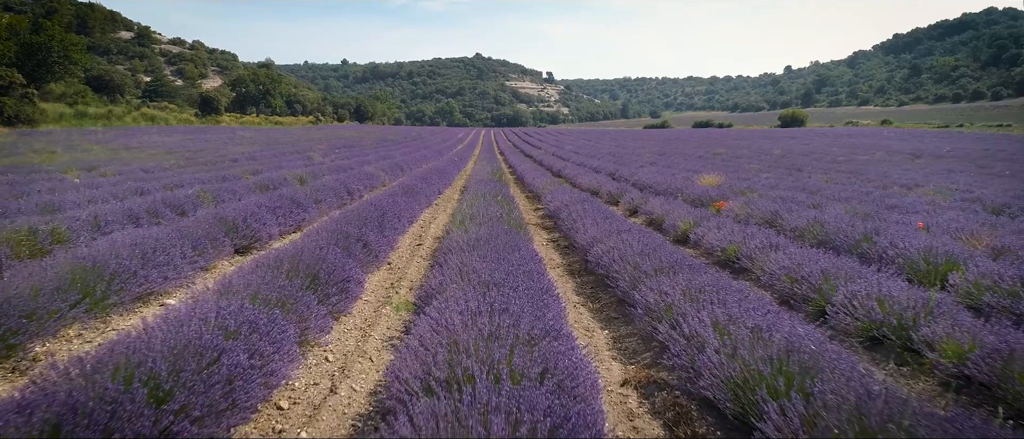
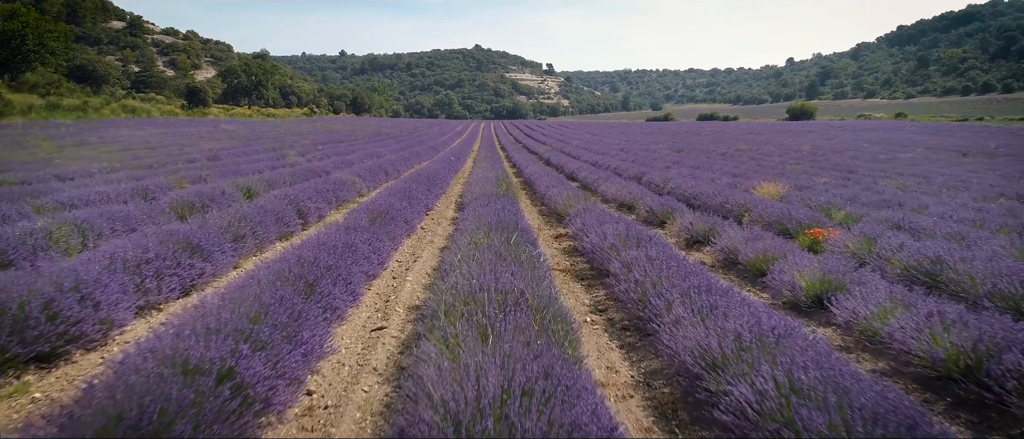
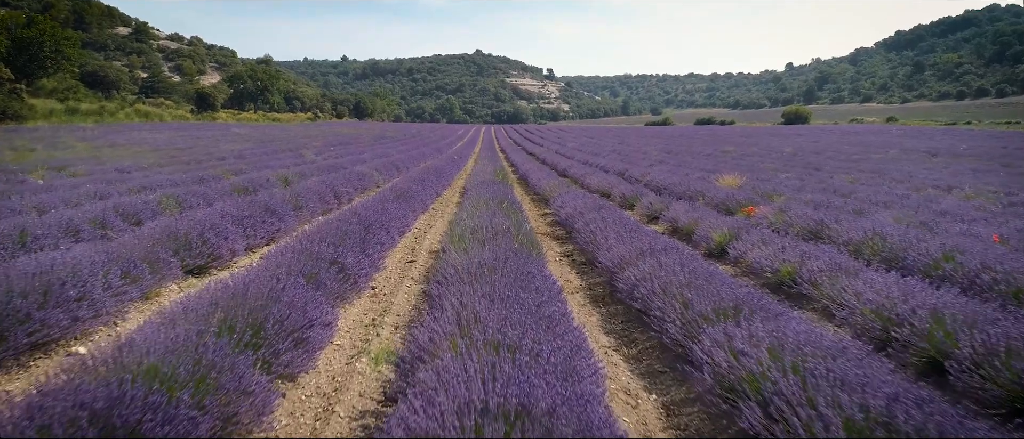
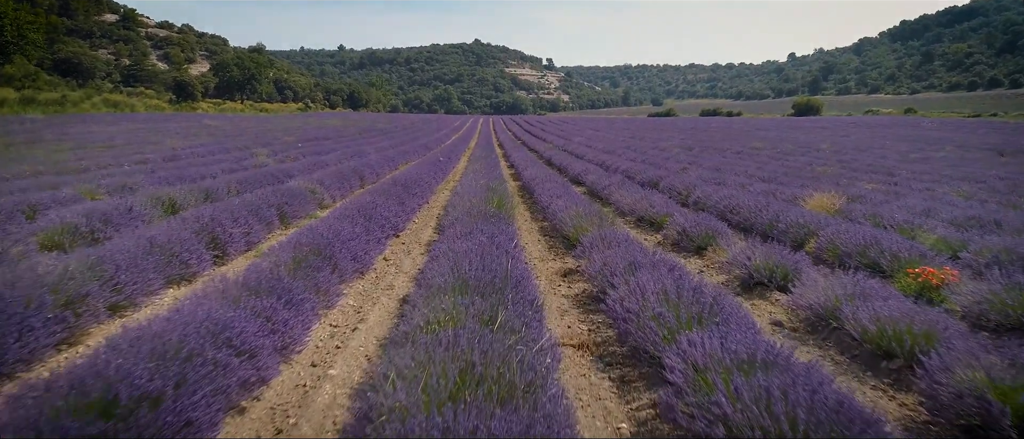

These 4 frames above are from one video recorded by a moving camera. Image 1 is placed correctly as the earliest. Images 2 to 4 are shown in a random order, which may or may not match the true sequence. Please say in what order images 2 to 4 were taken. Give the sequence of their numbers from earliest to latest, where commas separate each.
3, 2, 4
